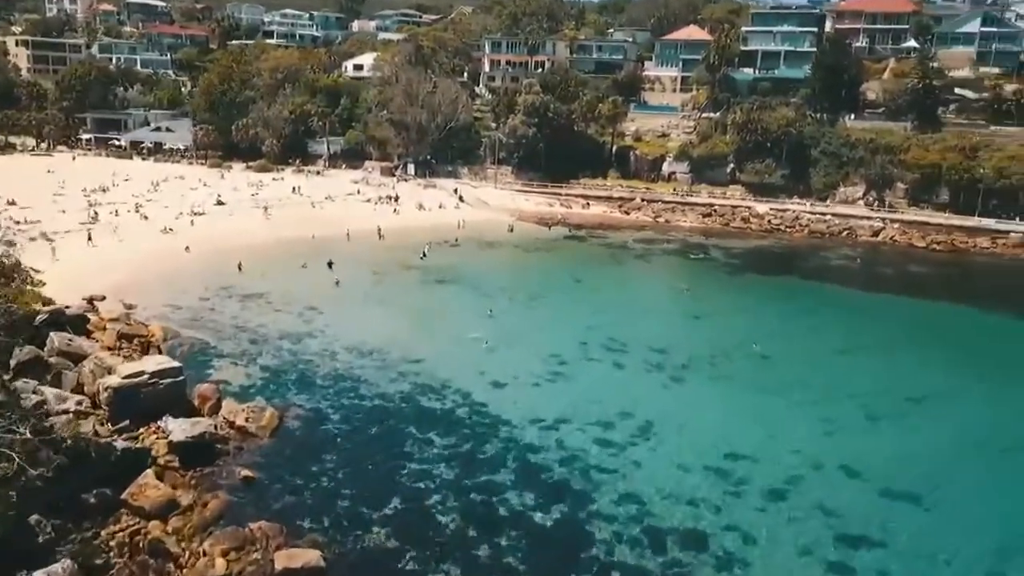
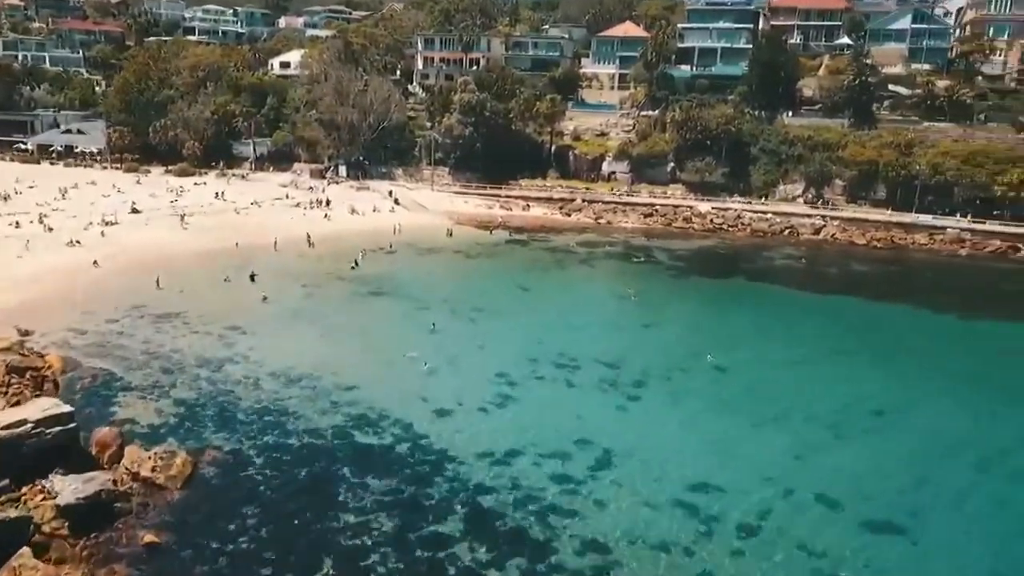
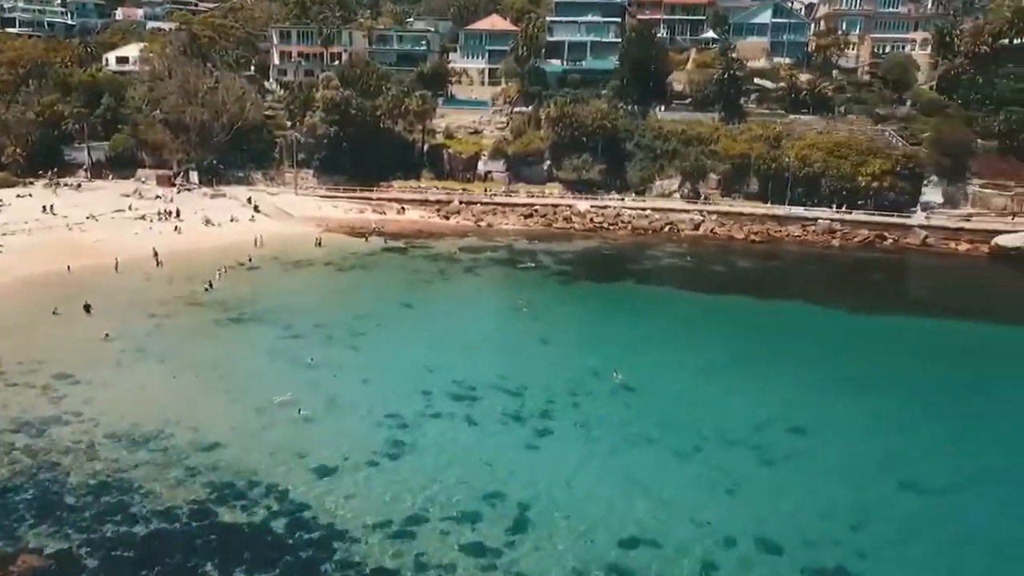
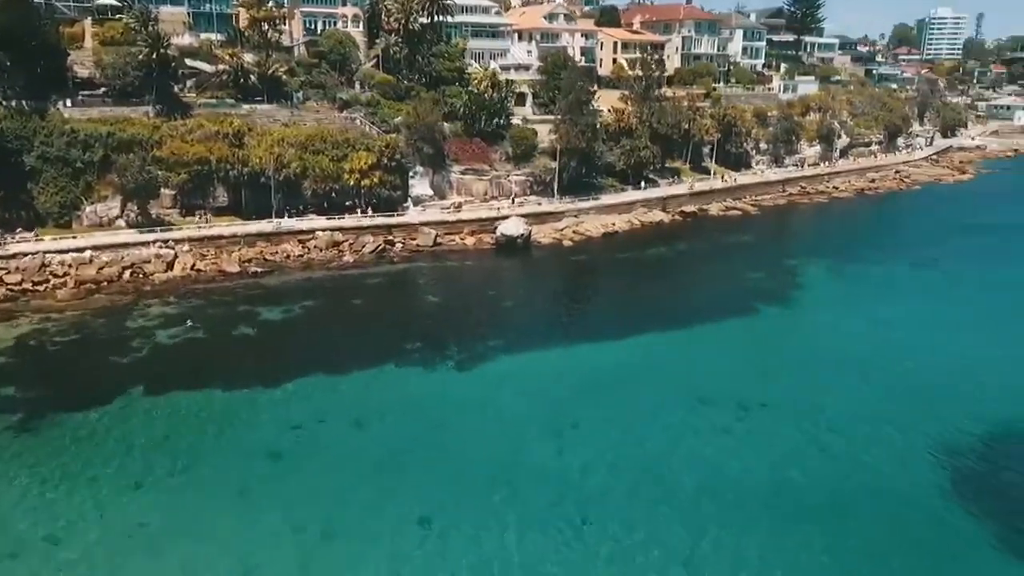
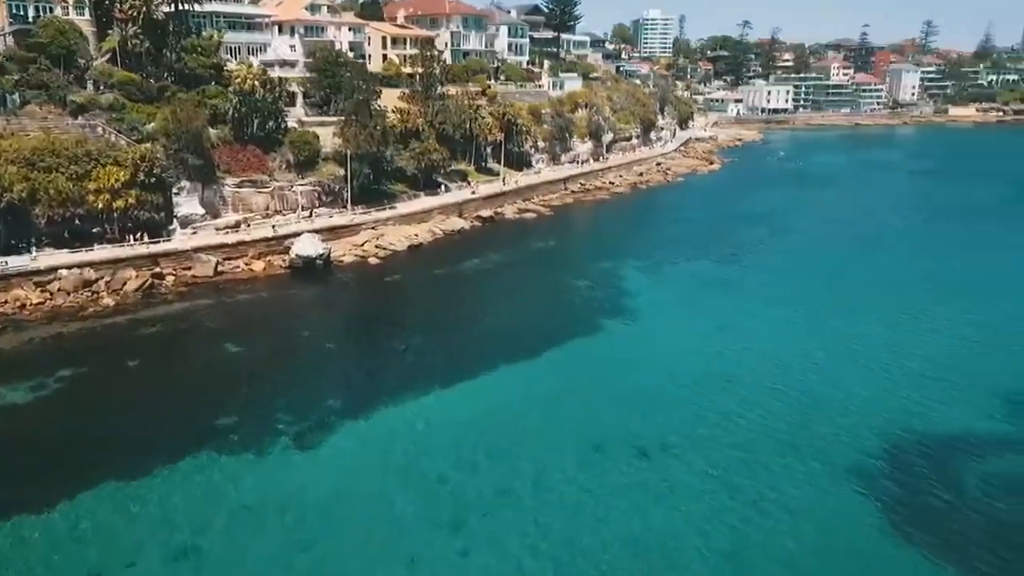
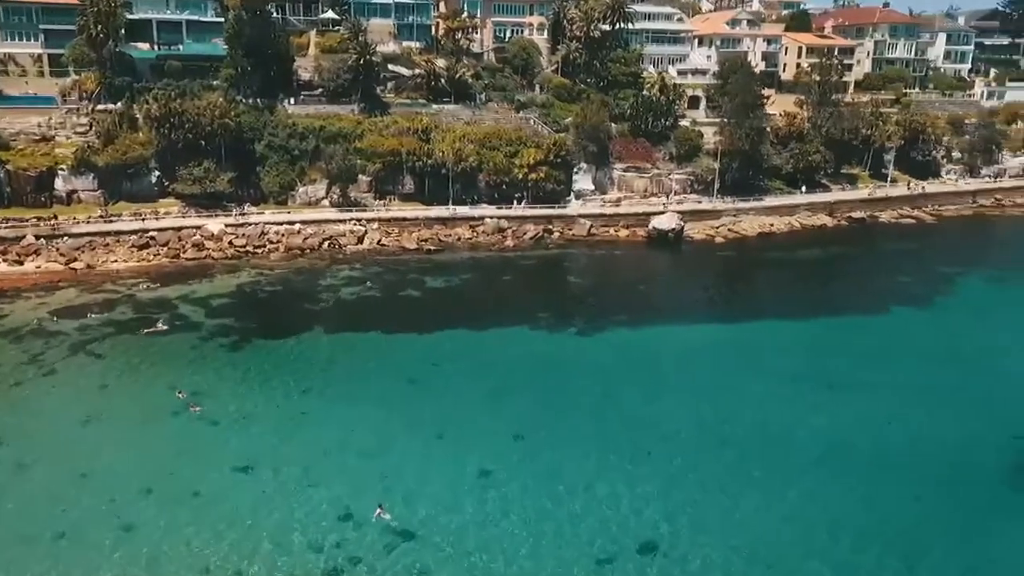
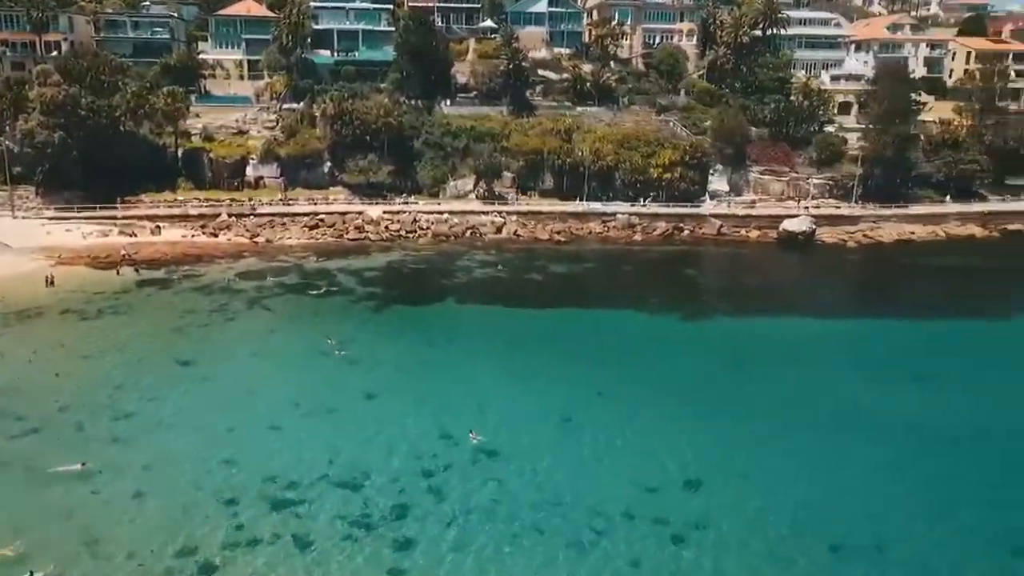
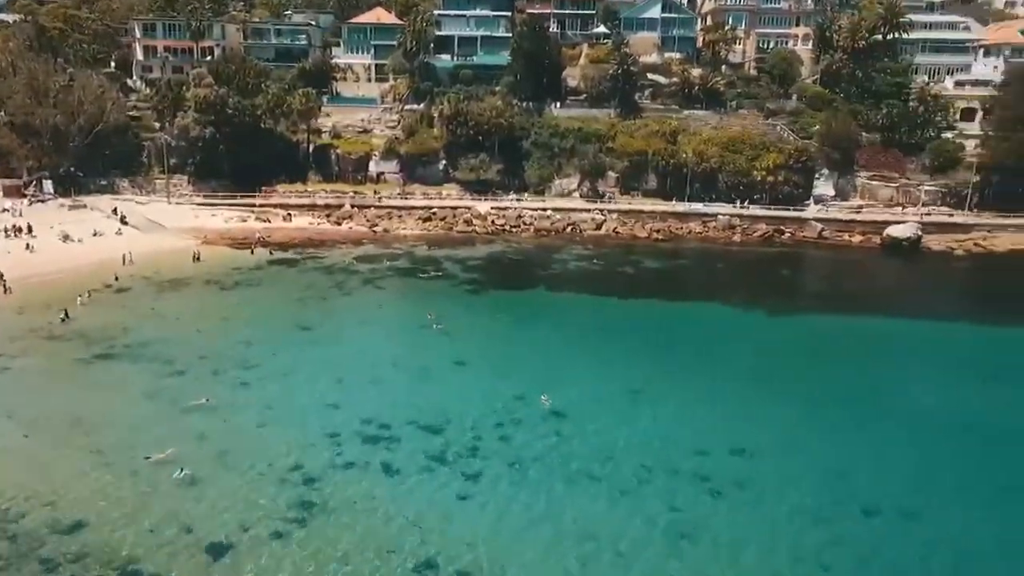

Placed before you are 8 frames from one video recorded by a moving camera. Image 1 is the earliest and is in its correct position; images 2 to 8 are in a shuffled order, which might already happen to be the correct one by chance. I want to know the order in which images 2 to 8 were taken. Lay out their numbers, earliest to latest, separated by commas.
2, 3, 8, 7, 6, 4, 5
